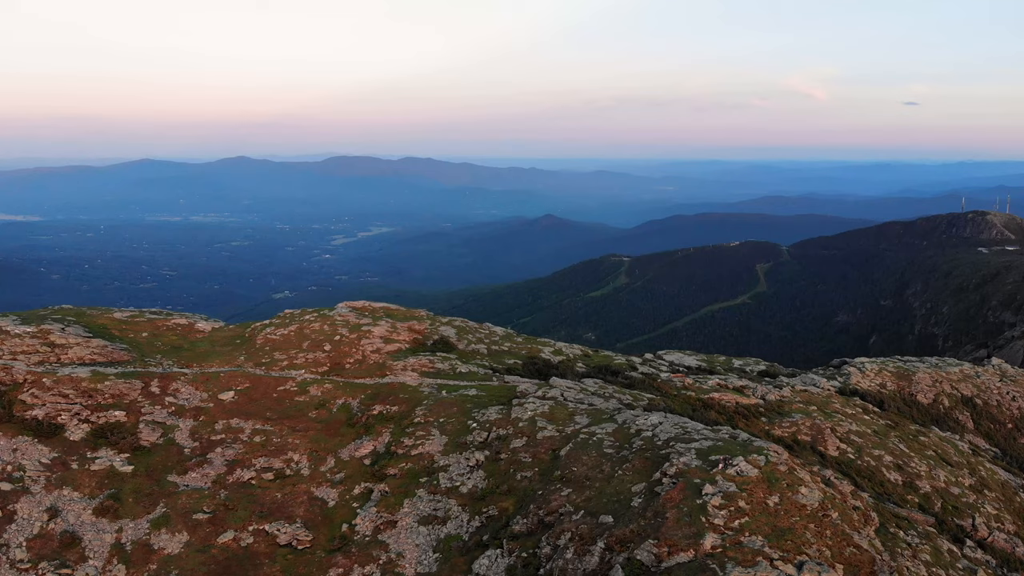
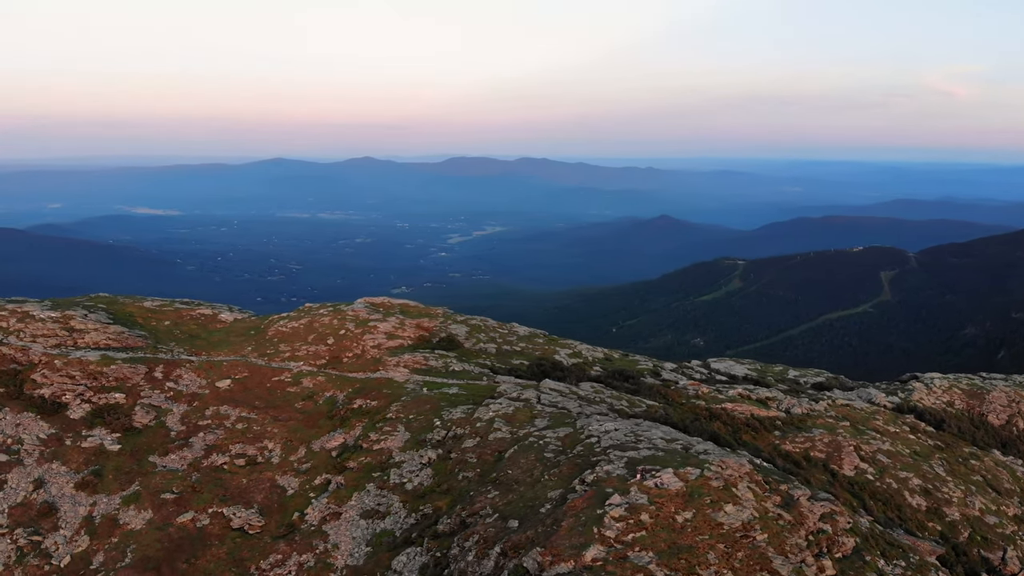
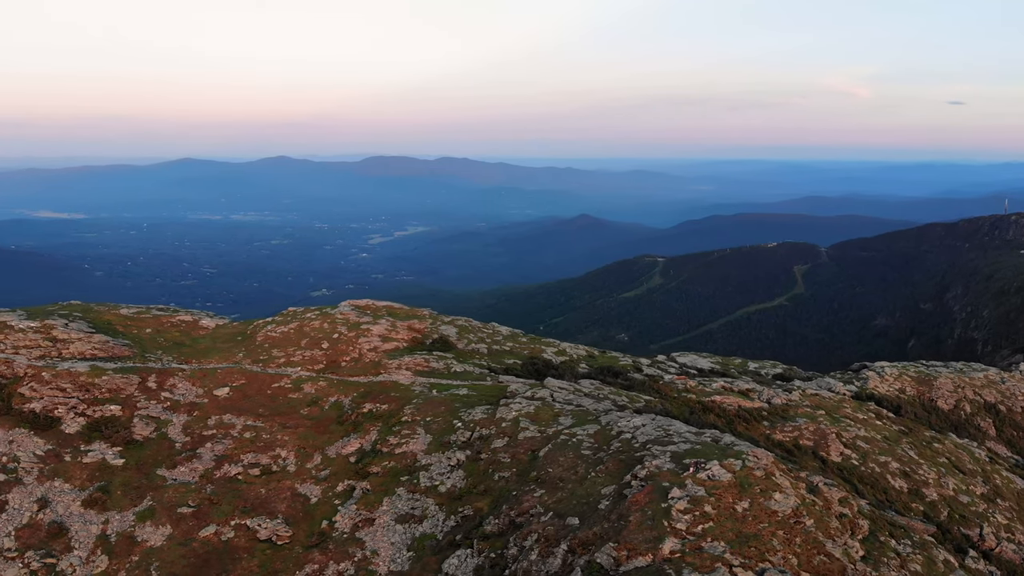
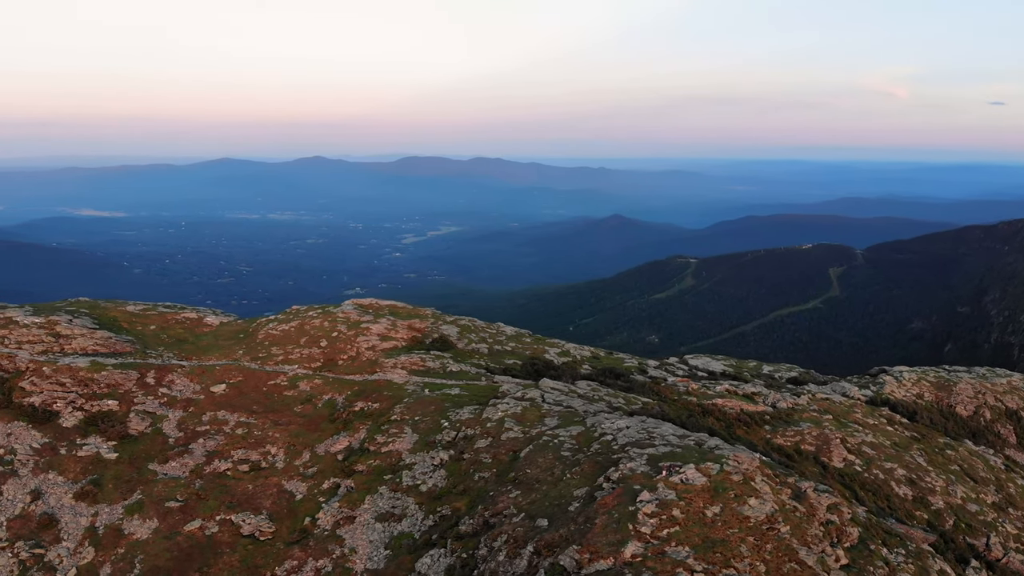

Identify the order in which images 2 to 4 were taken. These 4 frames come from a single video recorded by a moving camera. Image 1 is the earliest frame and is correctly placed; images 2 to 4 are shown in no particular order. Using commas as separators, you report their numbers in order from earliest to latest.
3, 4, 2
